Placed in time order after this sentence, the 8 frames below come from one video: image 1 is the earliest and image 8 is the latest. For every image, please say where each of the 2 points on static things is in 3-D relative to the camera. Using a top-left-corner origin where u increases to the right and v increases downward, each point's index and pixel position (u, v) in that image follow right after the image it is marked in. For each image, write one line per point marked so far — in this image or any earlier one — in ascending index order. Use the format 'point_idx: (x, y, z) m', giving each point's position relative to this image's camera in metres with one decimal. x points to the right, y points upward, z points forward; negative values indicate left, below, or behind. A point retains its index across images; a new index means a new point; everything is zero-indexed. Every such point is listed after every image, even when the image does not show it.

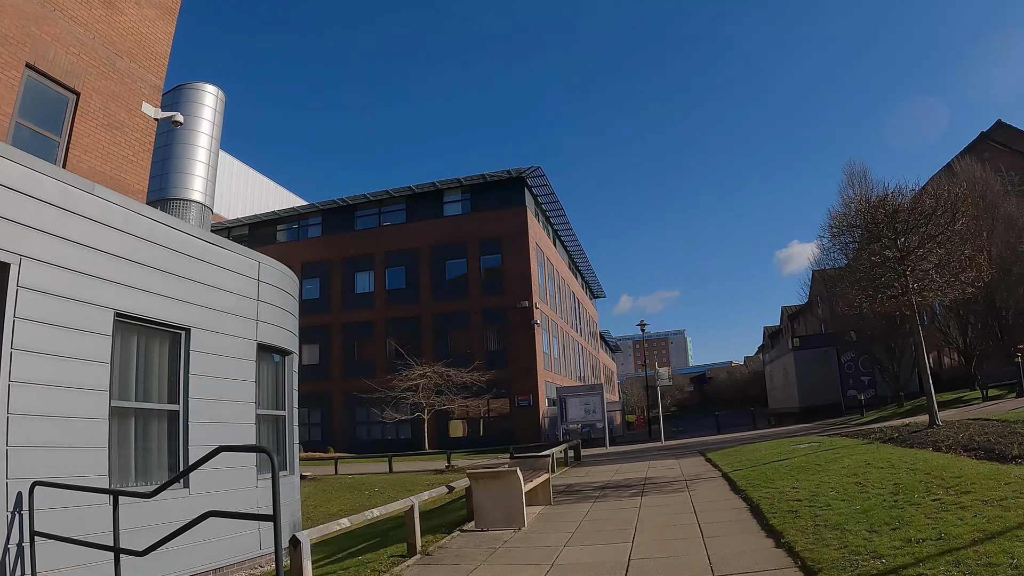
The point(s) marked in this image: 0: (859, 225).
0: (+8.5, +1.6, +15.7) m
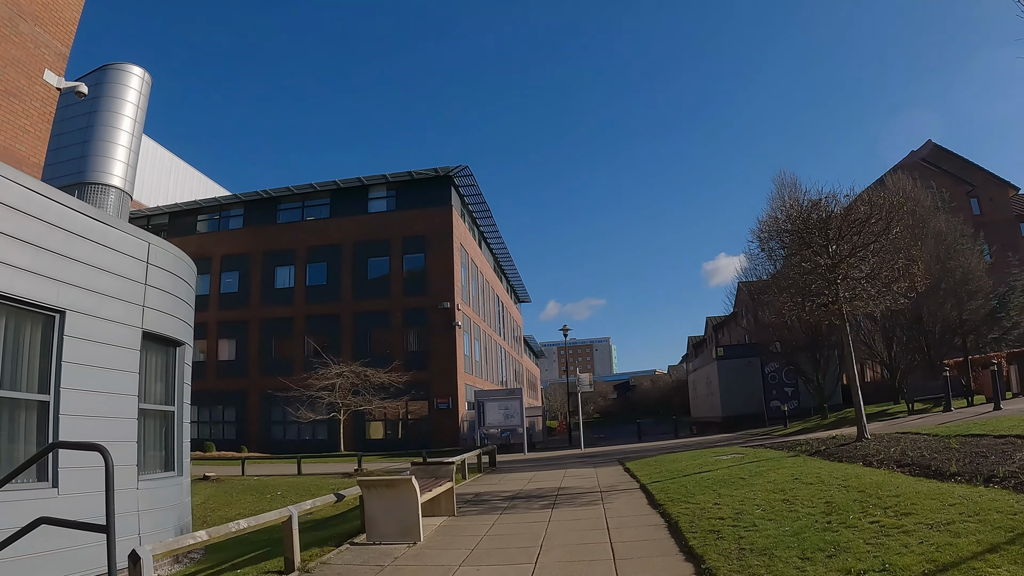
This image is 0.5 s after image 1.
0: (+6.6, +1.4, +15.3) m
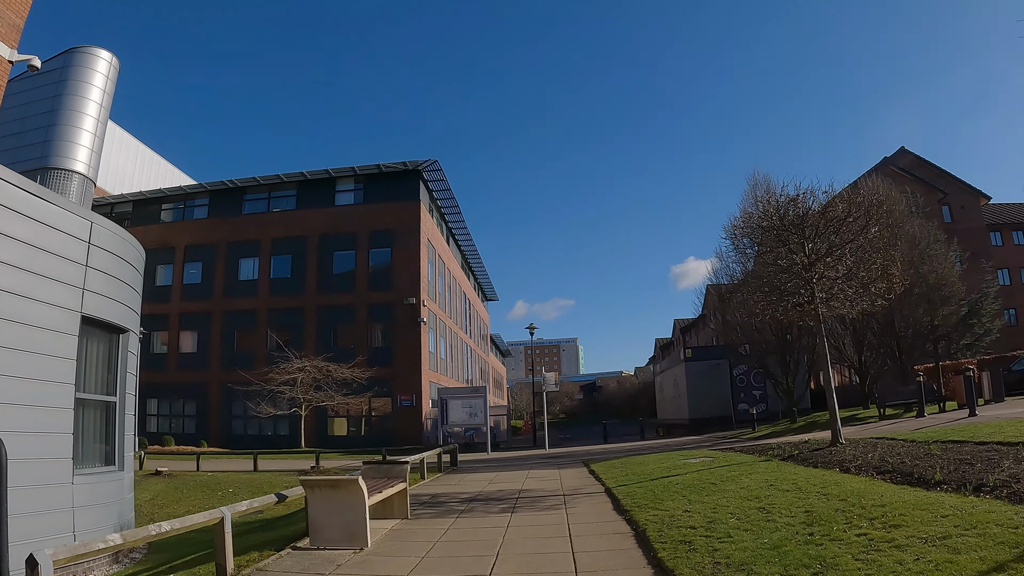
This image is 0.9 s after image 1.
0: (+5.9, +1.4, +14.9) m
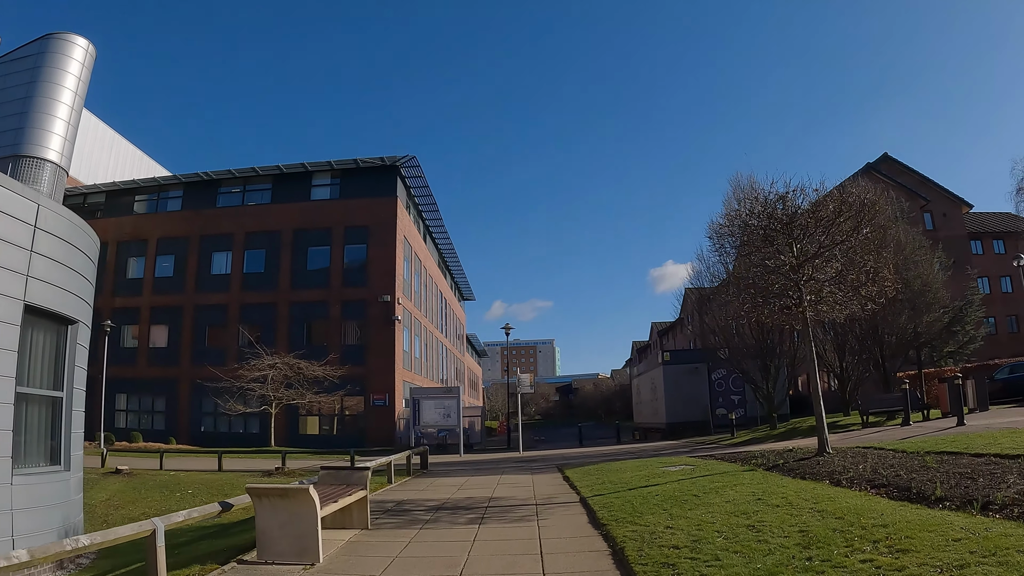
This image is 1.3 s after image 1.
0: (+5.3, +1.4, +14.4) m
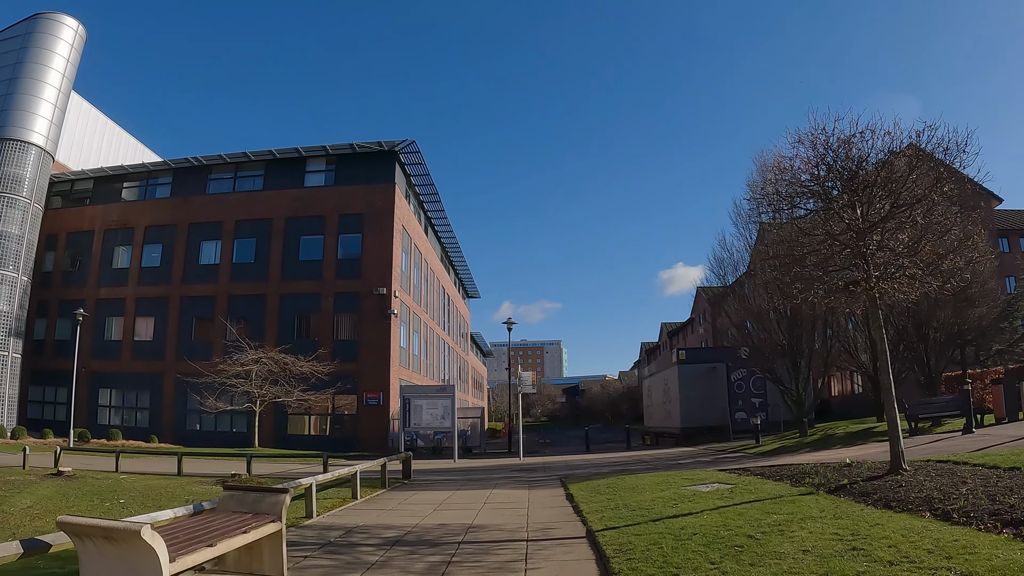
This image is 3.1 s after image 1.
0: (+5.2, +1.8, +11.8) m
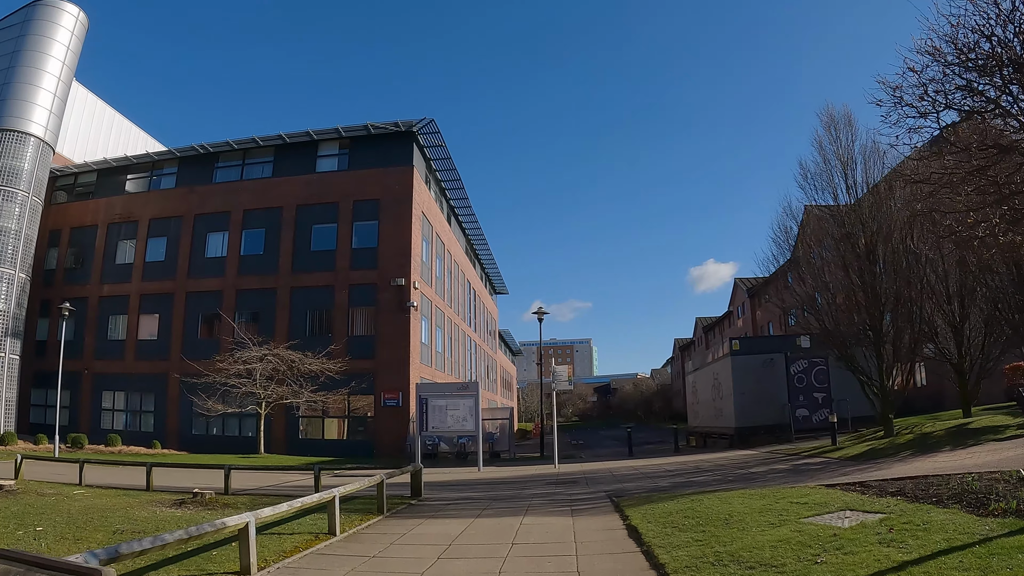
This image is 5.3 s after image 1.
0: (+5.6, +2.5, +8.3) m
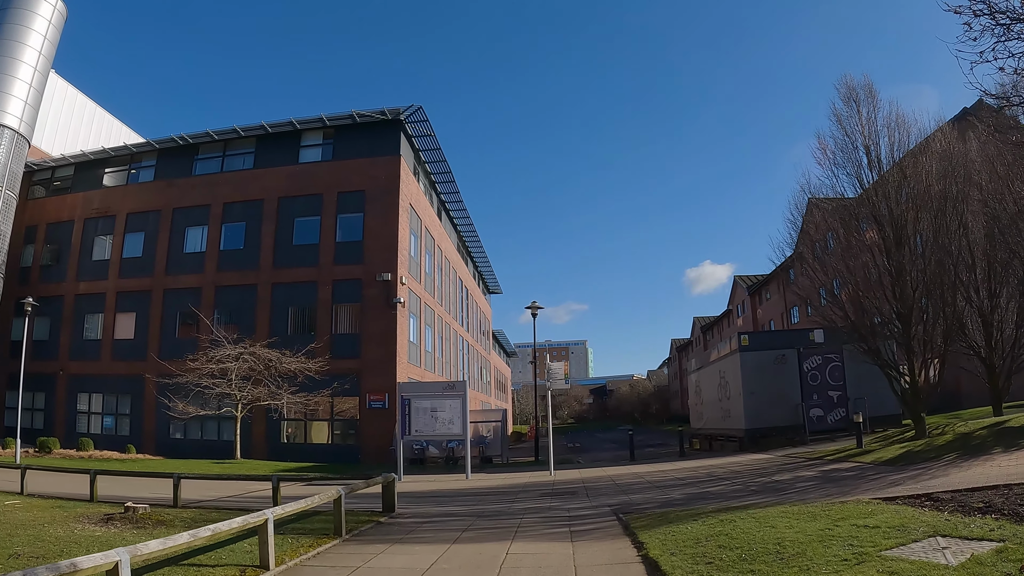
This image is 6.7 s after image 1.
0: (+5.4, +2.9, +6.5) m
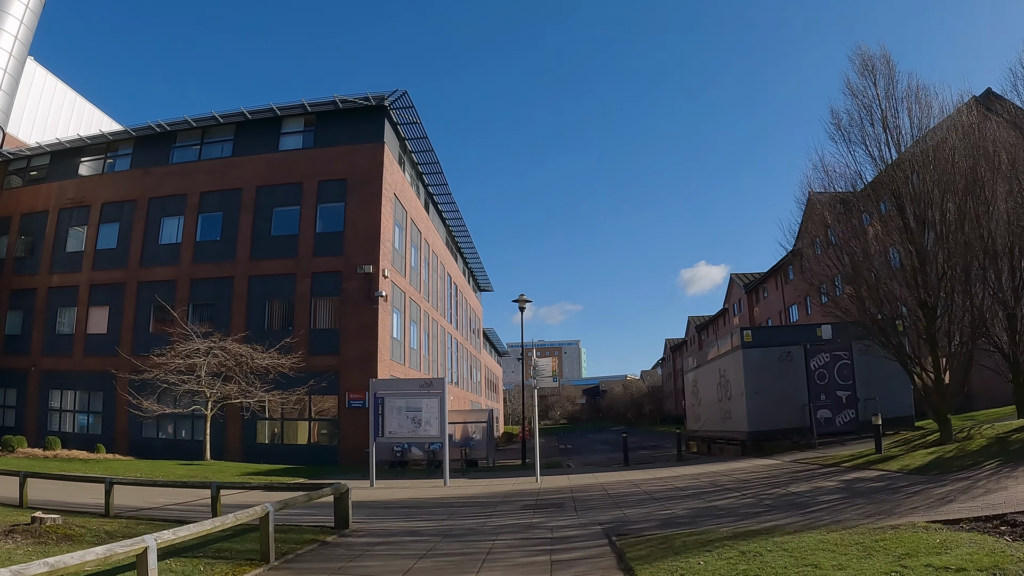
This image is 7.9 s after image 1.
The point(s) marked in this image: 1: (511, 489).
0: (+5.1, +3.2, +4.9) m
1: (-0.1, -4.4, +14.4) m
